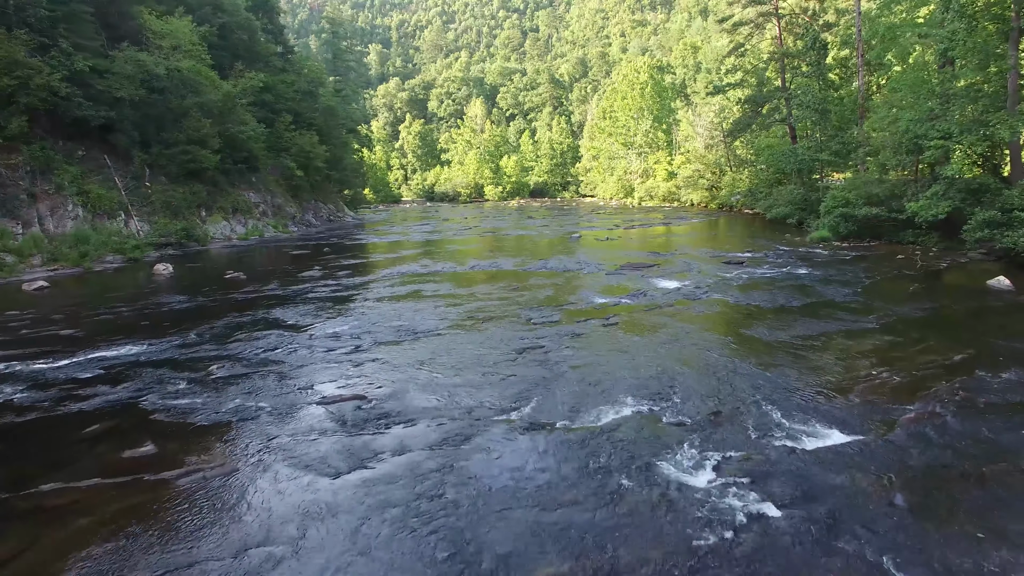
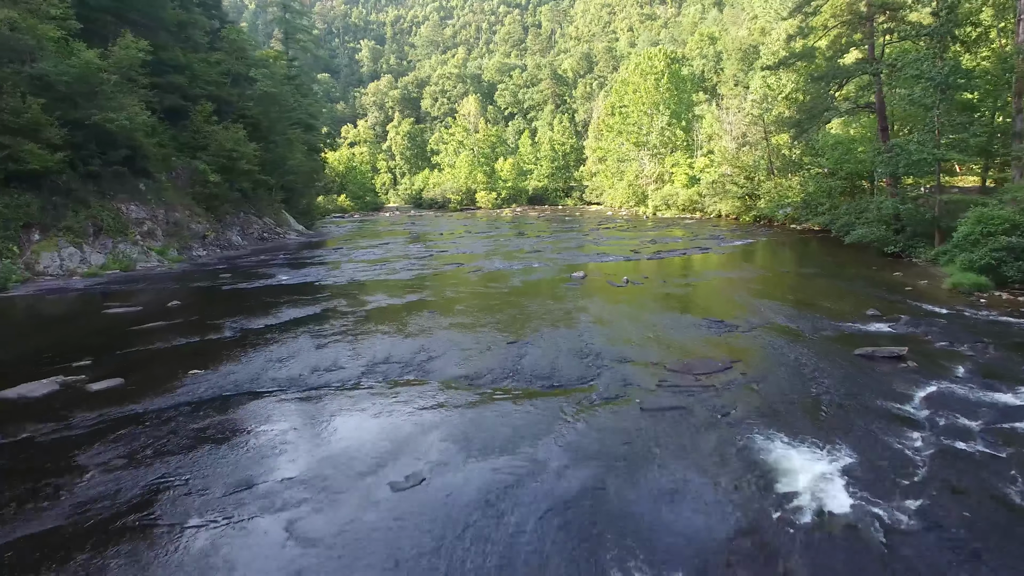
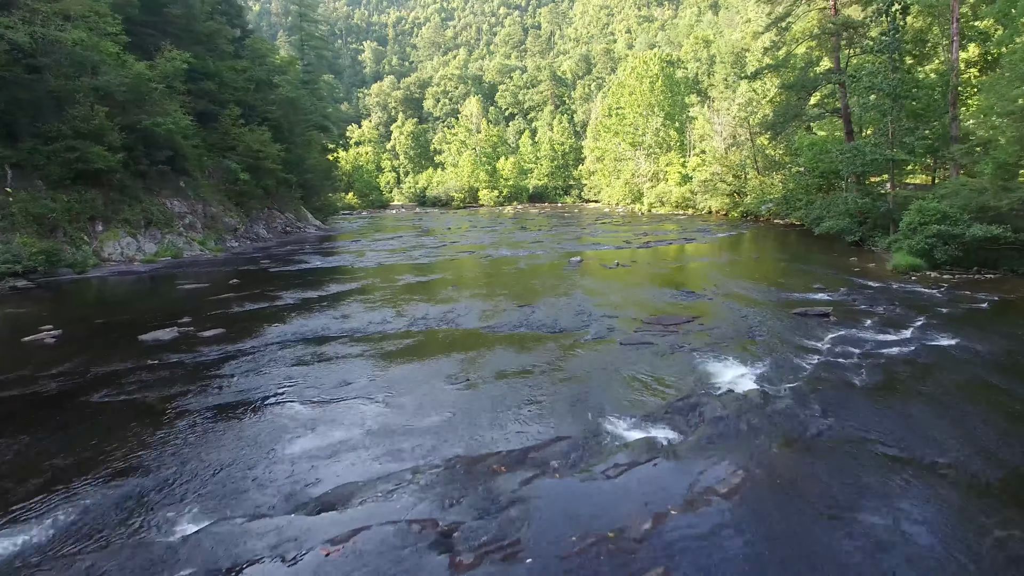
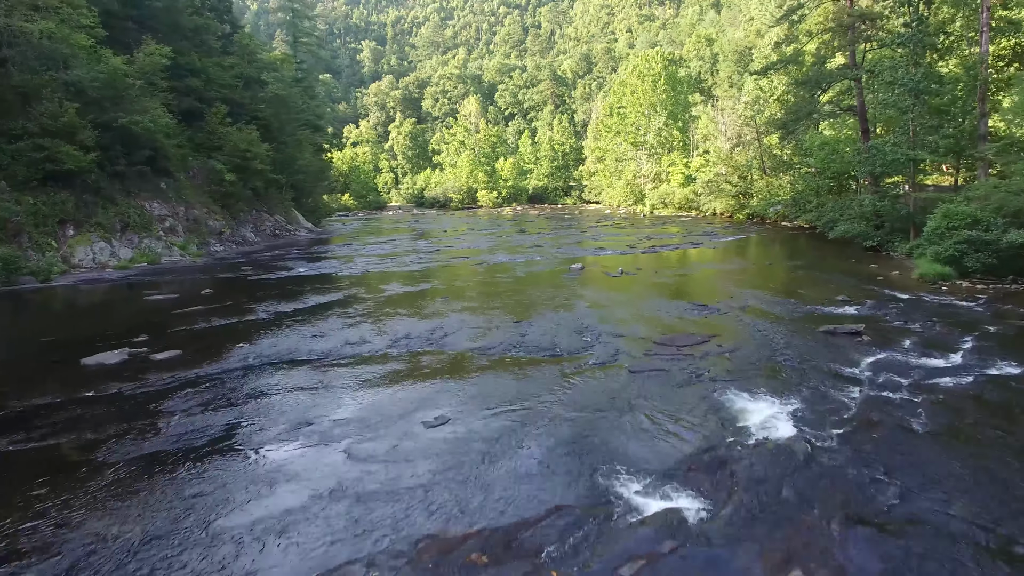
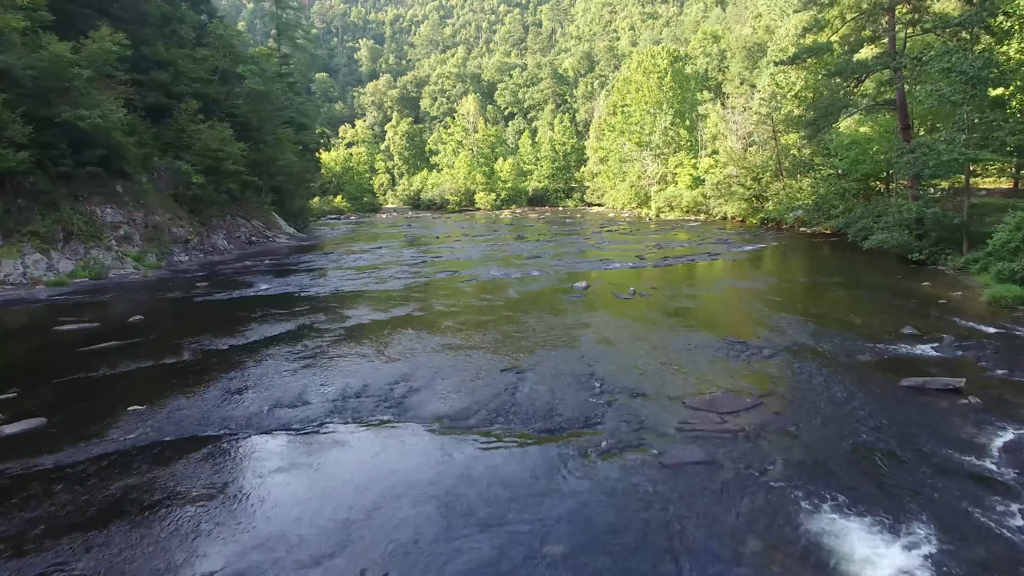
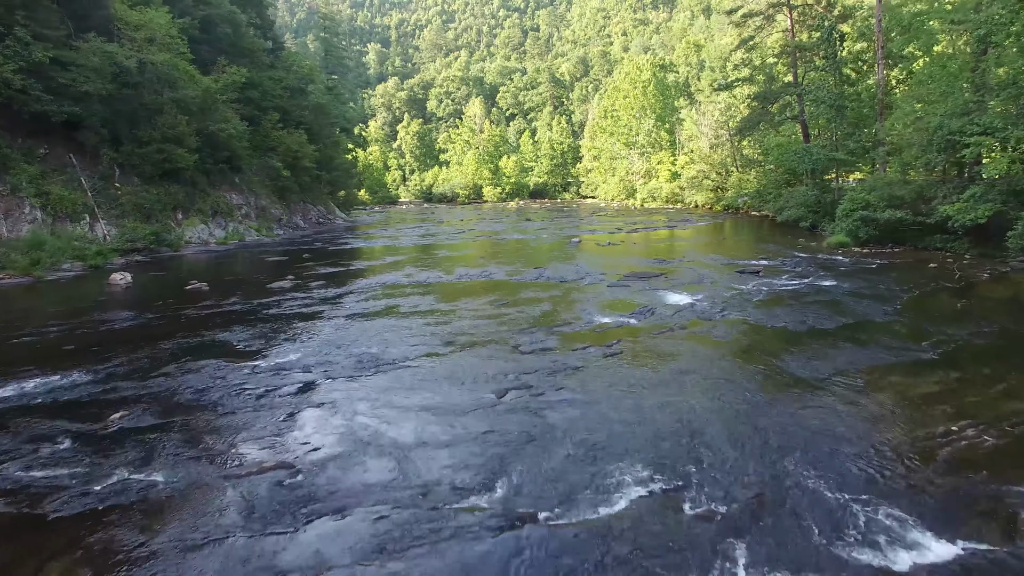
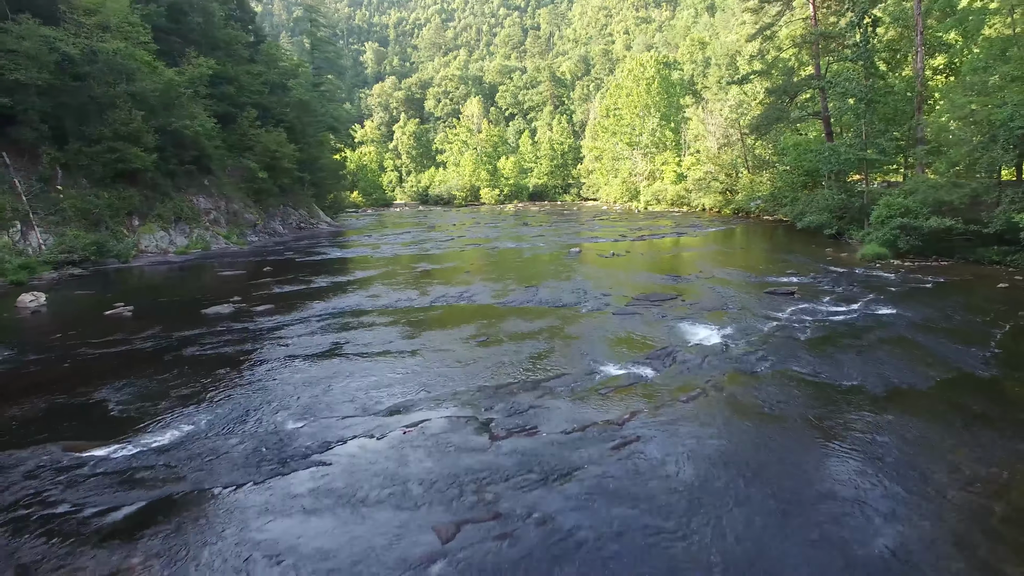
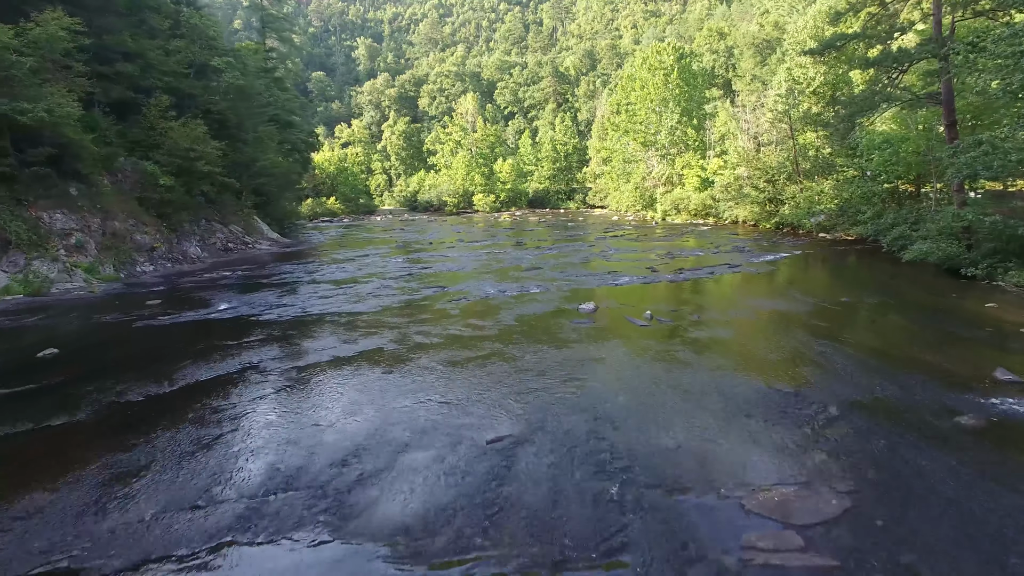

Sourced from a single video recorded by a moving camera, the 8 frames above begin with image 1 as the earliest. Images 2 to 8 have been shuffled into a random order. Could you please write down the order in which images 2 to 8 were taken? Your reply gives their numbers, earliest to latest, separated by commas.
6, 7, 3, 4, 2, 5, 8
